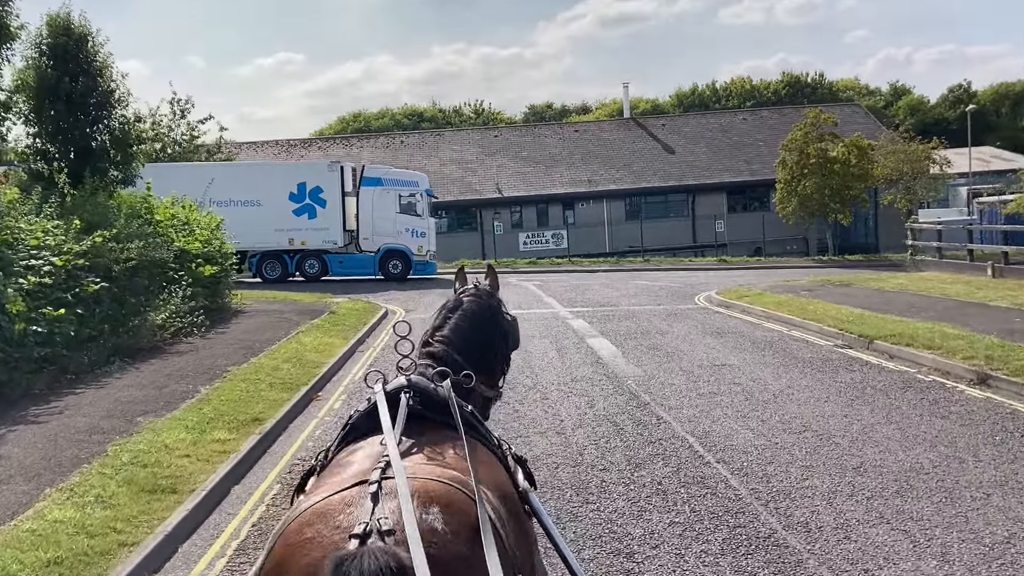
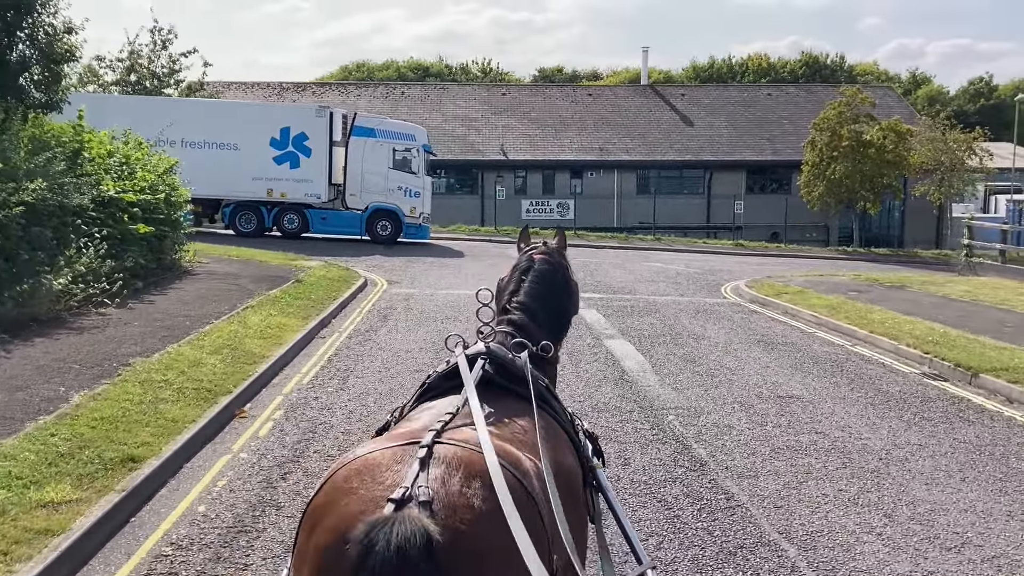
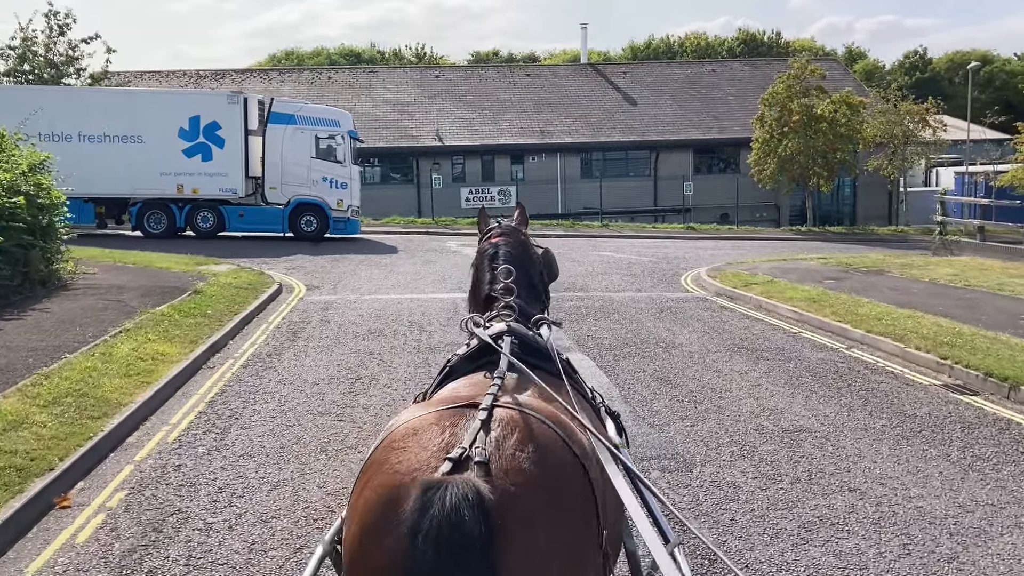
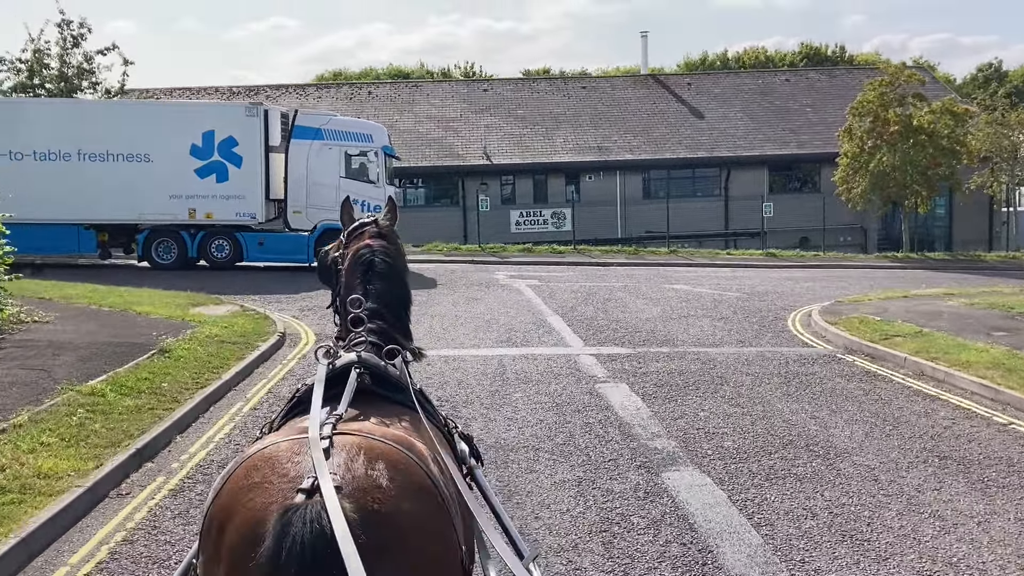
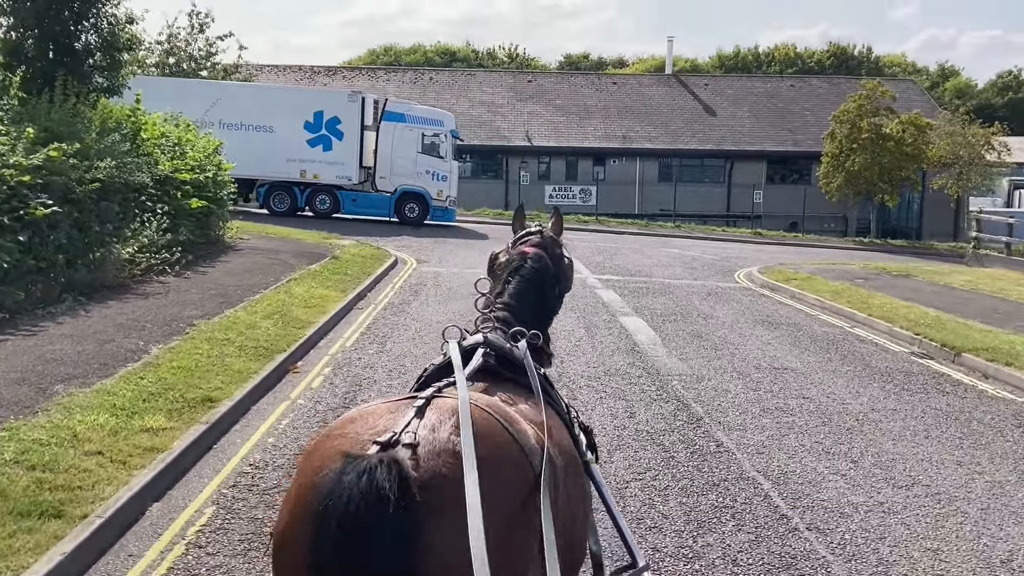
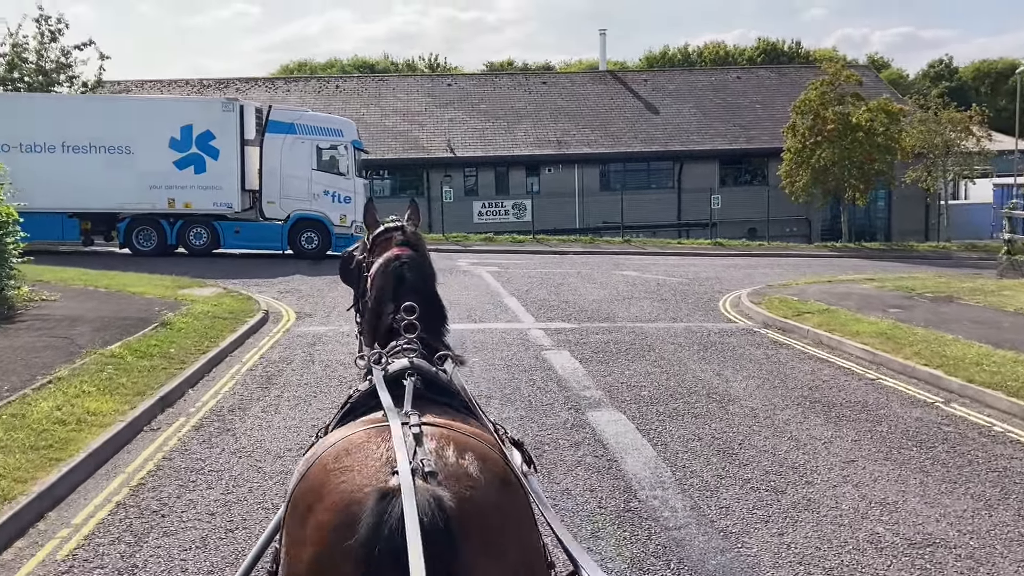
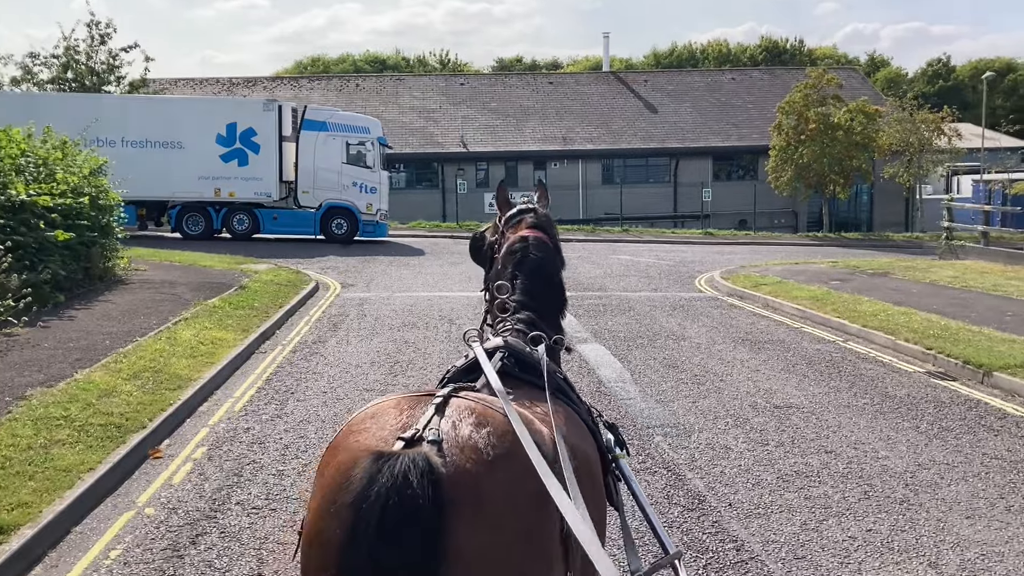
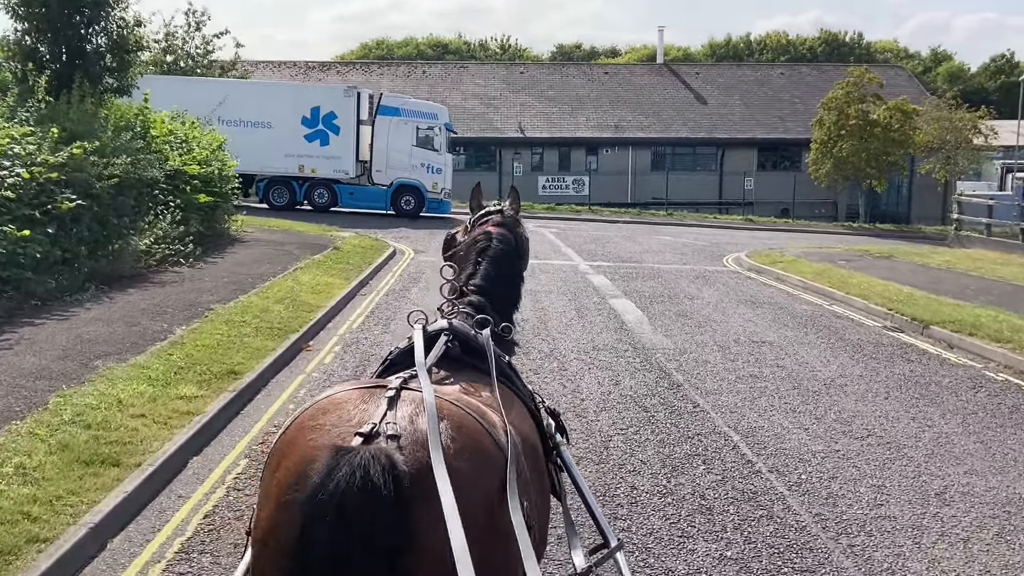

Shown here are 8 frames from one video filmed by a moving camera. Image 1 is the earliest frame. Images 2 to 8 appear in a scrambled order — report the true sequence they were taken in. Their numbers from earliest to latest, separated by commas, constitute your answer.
8, 5, 2, 7, 3, 6, 4
